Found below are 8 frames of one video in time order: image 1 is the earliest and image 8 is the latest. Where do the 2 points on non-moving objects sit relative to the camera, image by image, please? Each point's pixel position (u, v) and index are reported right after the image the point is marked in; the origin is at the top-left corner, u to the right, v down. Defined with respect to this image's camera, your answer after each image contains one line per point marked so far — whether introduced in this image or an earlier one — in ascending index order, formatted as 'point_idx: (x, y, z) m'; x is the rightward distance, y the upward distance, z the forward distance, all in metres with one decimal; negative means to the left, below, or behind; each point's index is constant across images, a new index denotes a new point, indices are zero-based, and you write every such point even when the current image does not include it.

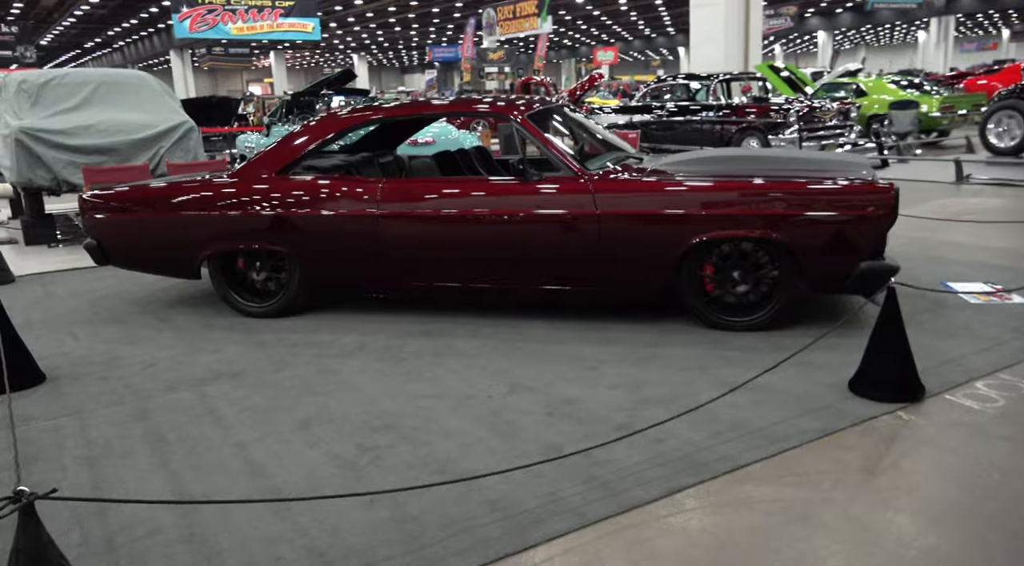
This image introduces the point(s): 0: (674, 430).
0: (+0.7, -0.6, +3.0) m
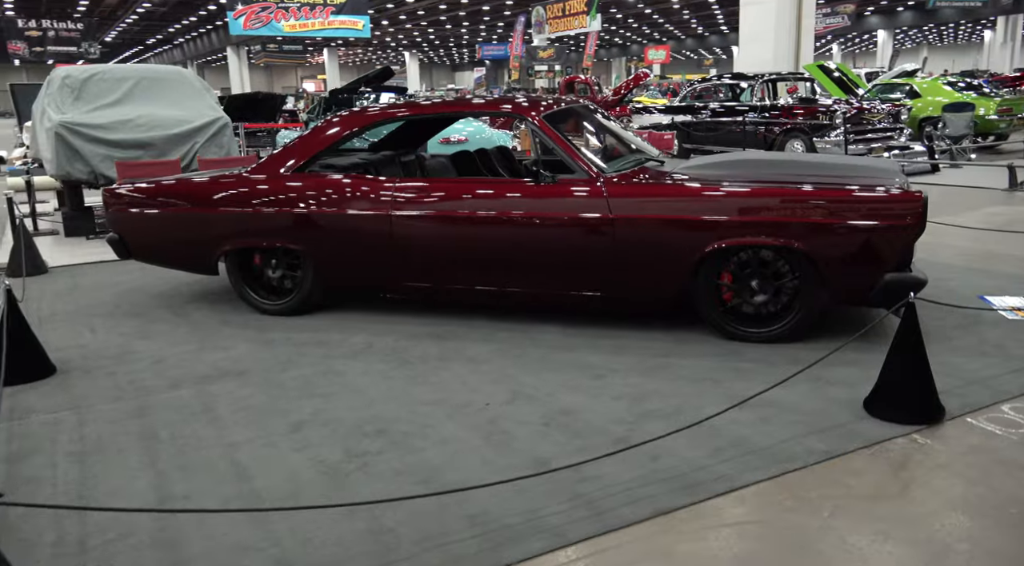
0: (+0.6, -0.6, +2.9) m
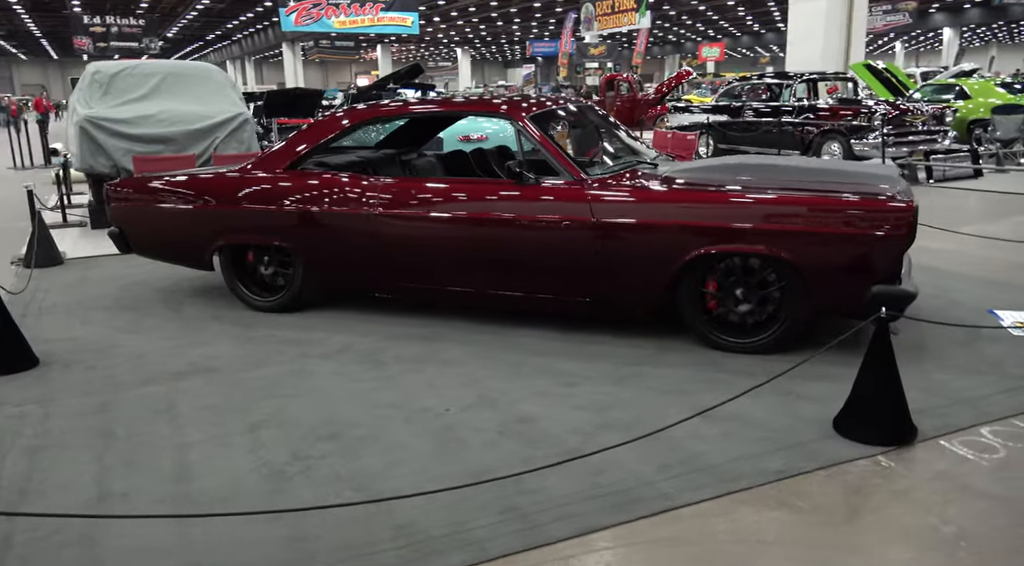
0: (+0.4, -0.7, +2.8) m
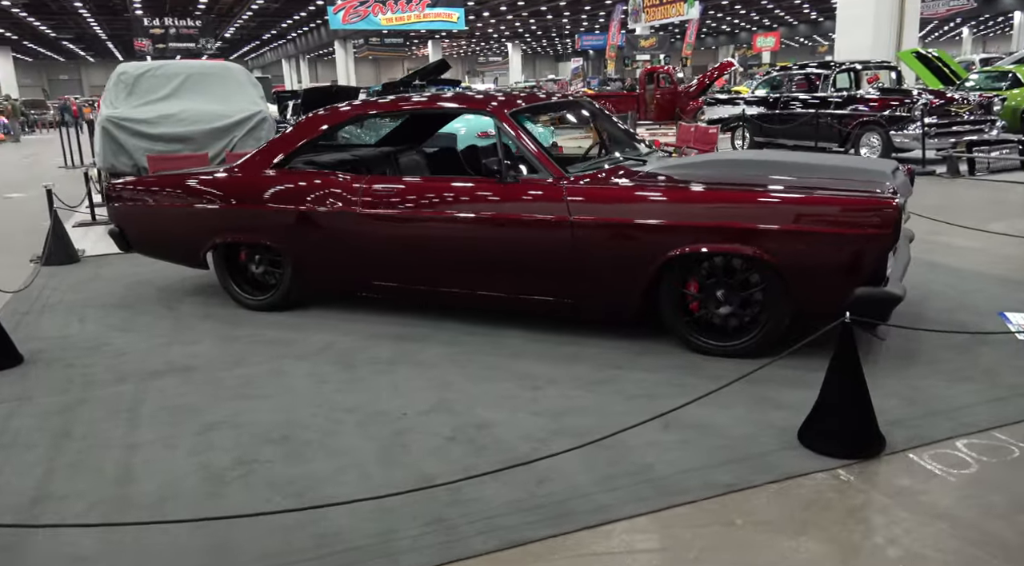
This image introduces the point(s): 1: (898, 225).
0: (+0.2, -0.7, +2.7) m
1: (+1.8, +0.3, +3.5) m
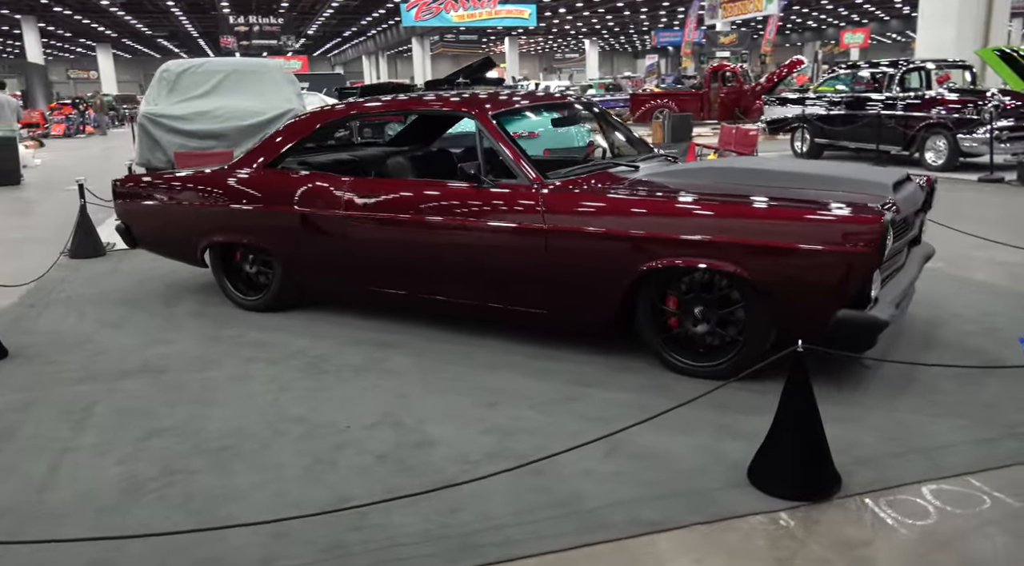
0: (-0.1, -0.8, +2.6) m
1: (+1.6, +0.2, +3.2) m
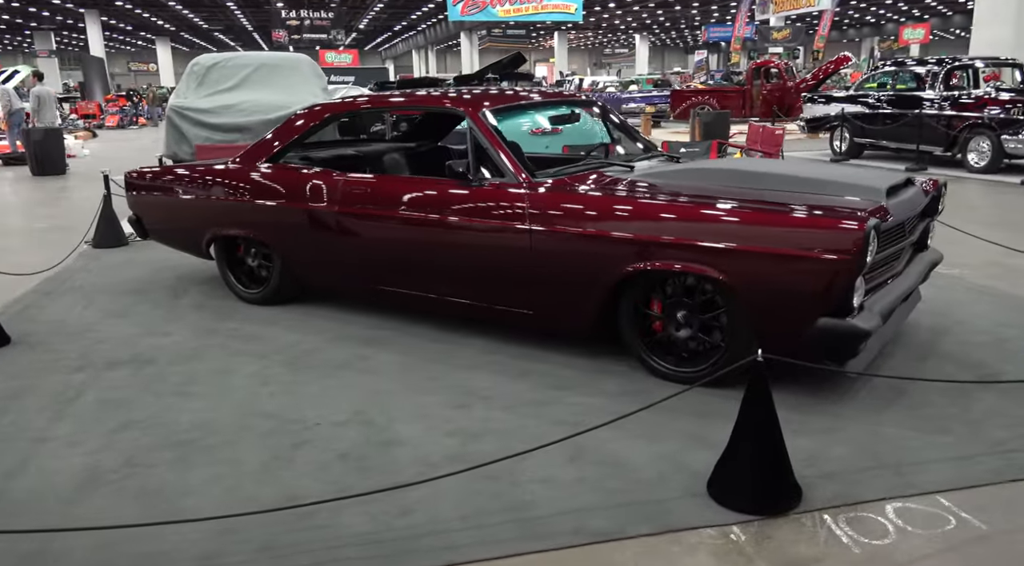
0: (-0.3, -0.8, +2.6) m
1: (+1.5, +0.1, +3.1) m
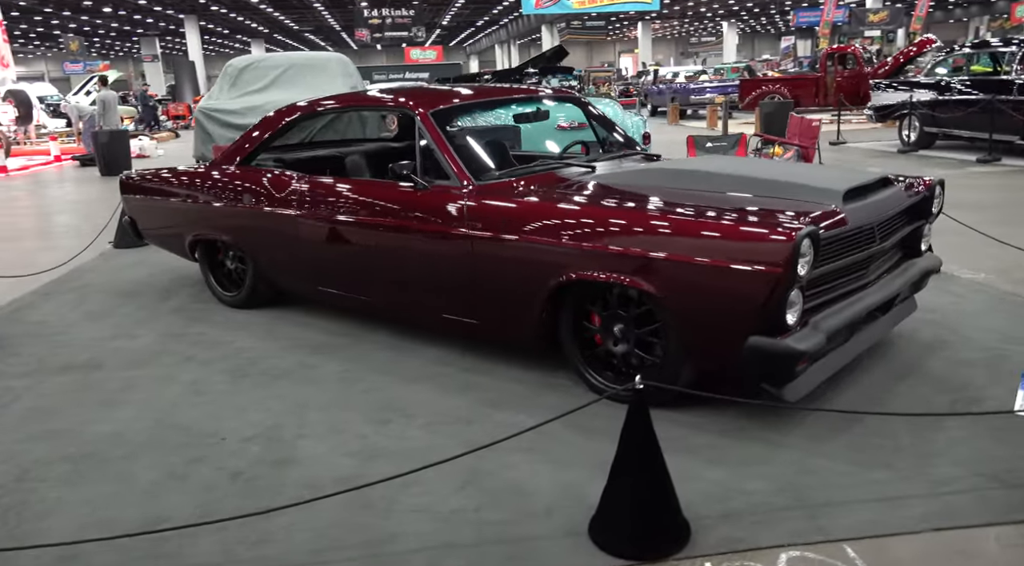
0: (-0.7, -0.8, +2.4) m
1: (+1.1, +0.1, +2.8) m
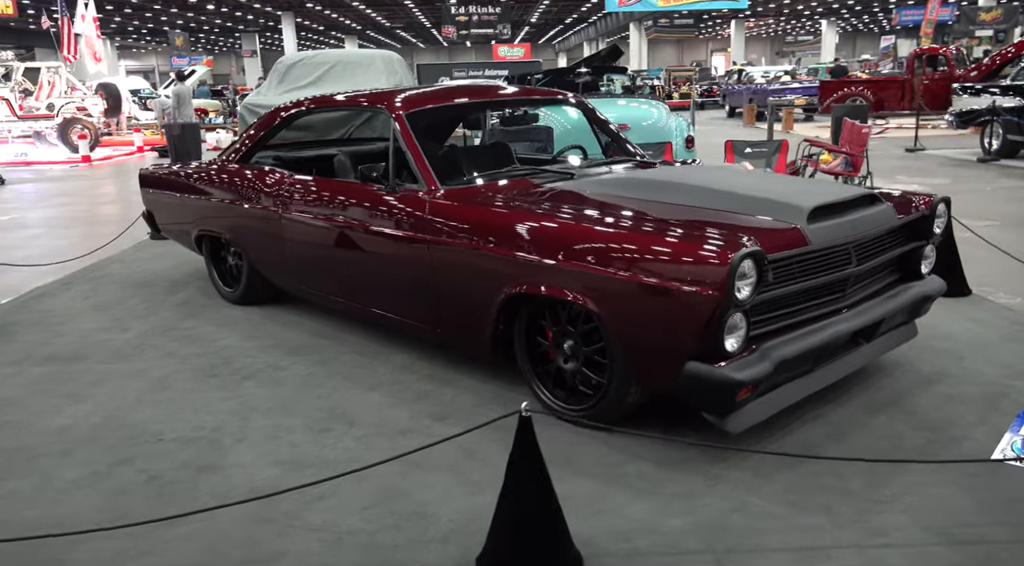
0: (-1.0, -0.8, +2.4) m
1: (+0.8, 0.0, +2.6) m
